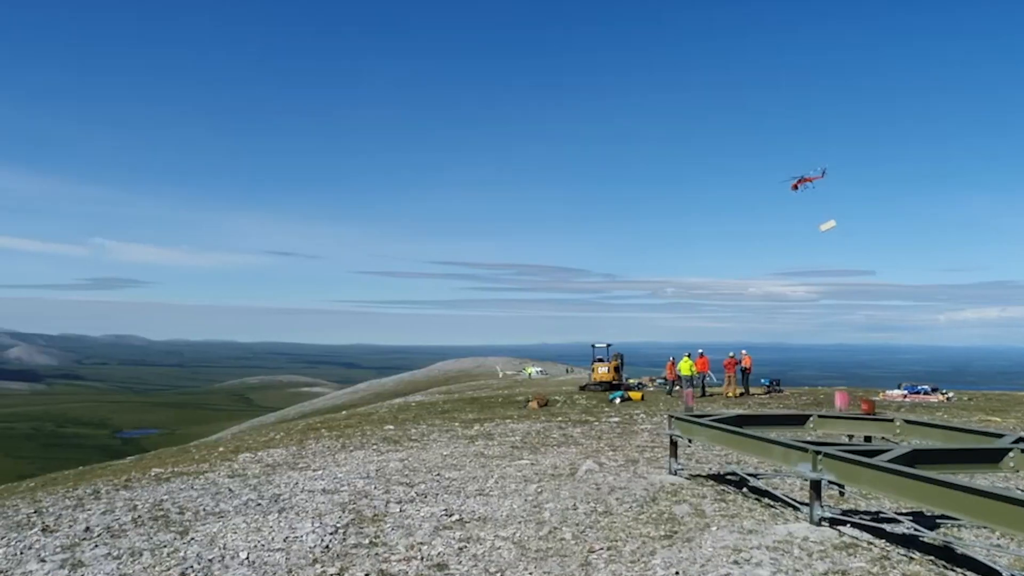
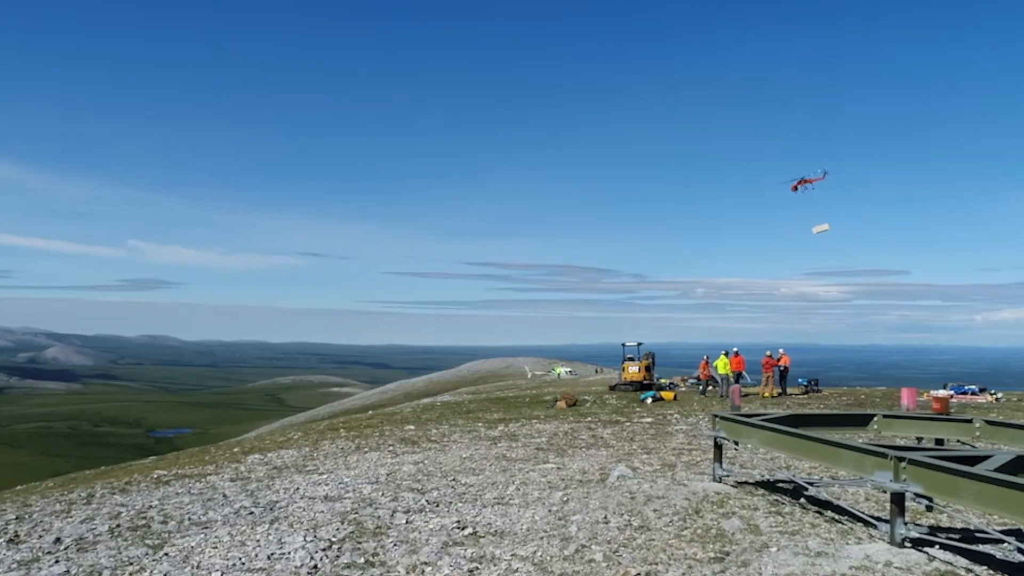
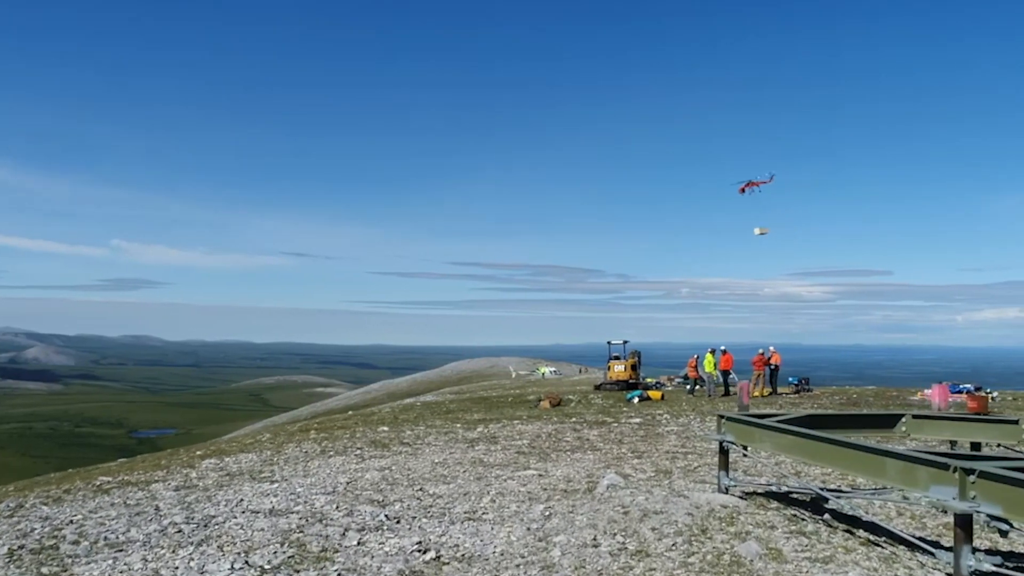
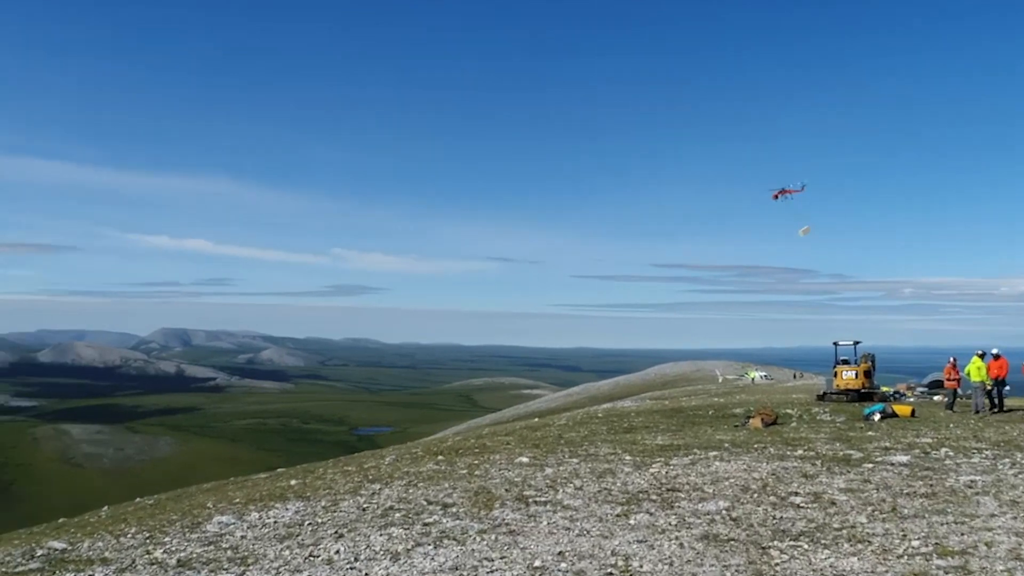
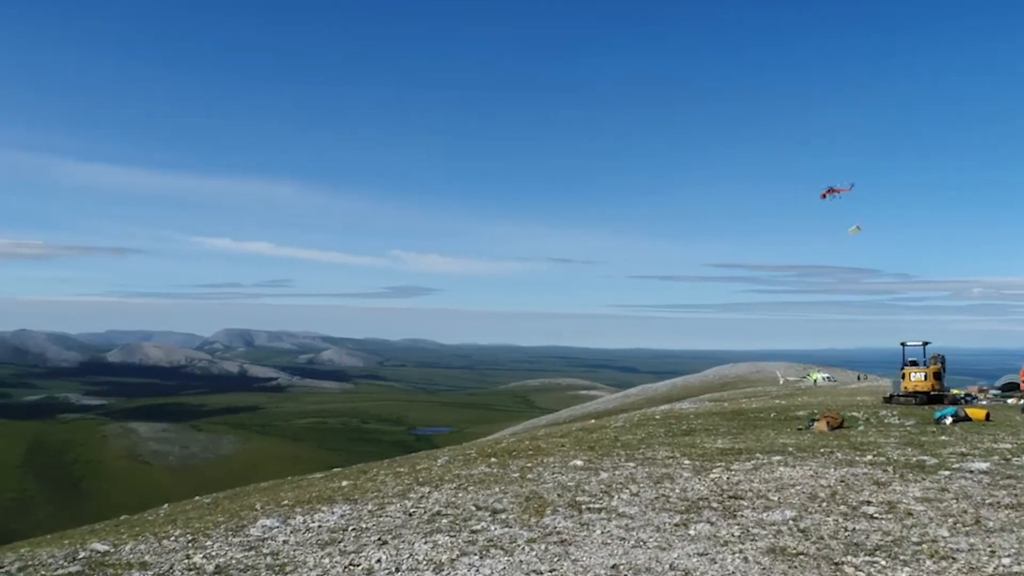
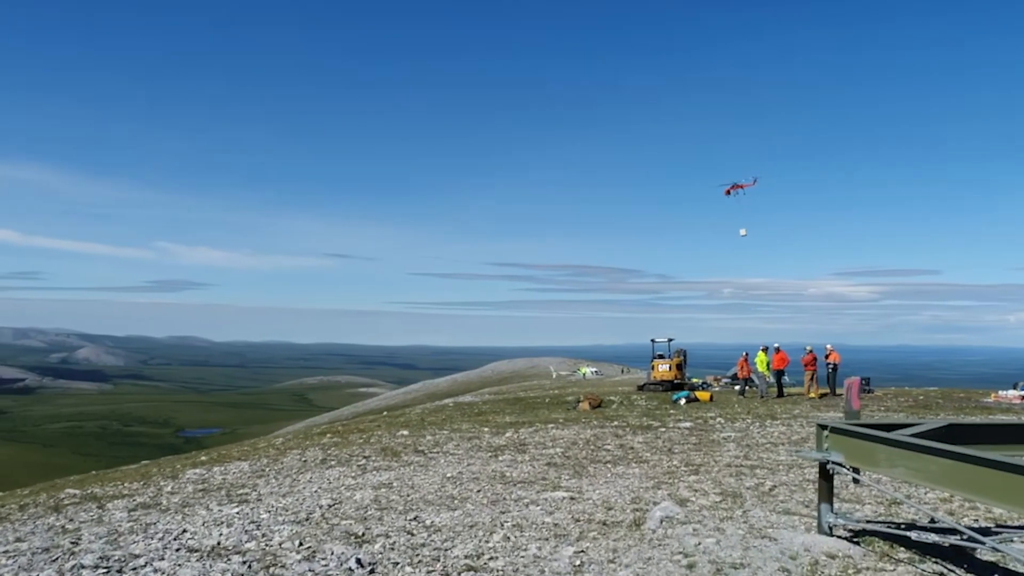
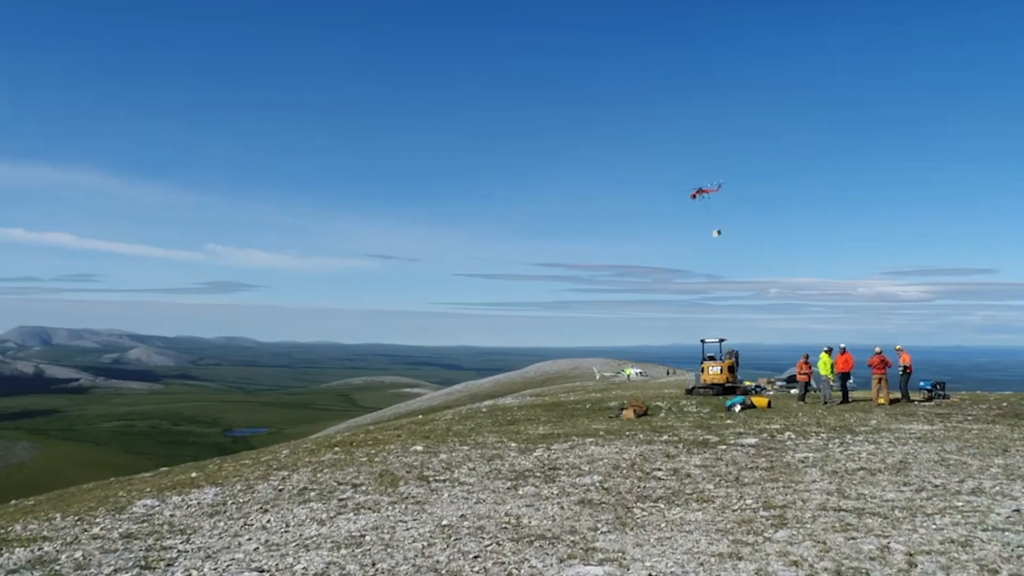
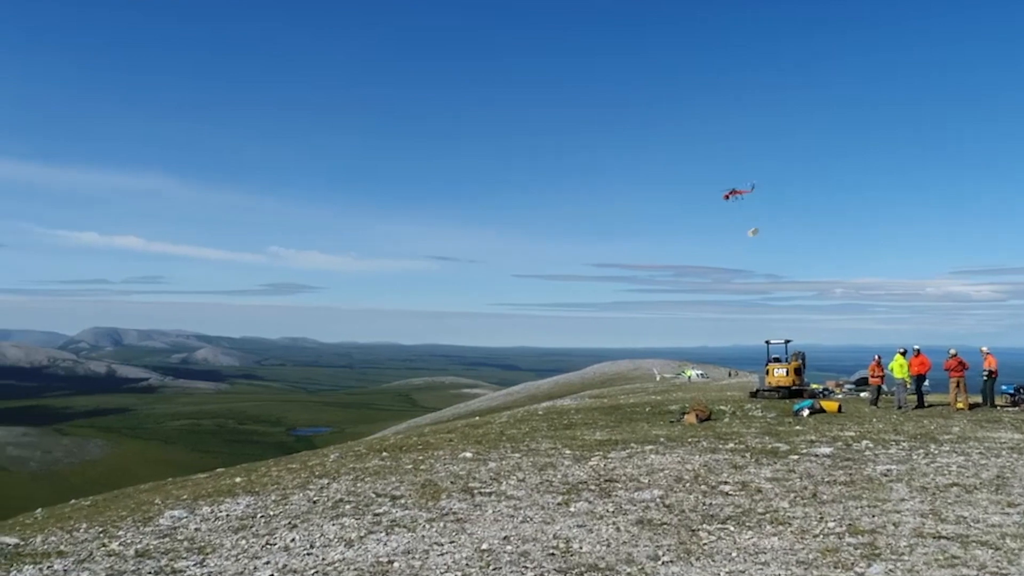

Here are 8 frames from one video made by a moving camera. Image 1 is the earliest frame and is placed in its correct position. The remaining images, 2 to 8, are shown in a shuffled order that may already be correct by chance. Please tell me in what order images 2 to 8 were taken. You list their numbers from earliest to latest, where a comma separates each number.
2, 3, 6, 7, 8, 4, 5
